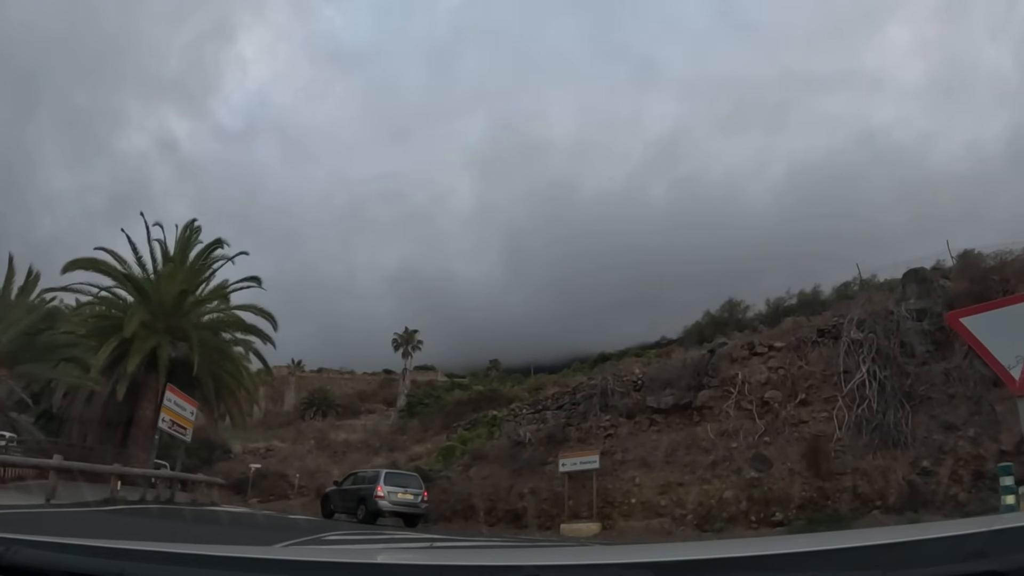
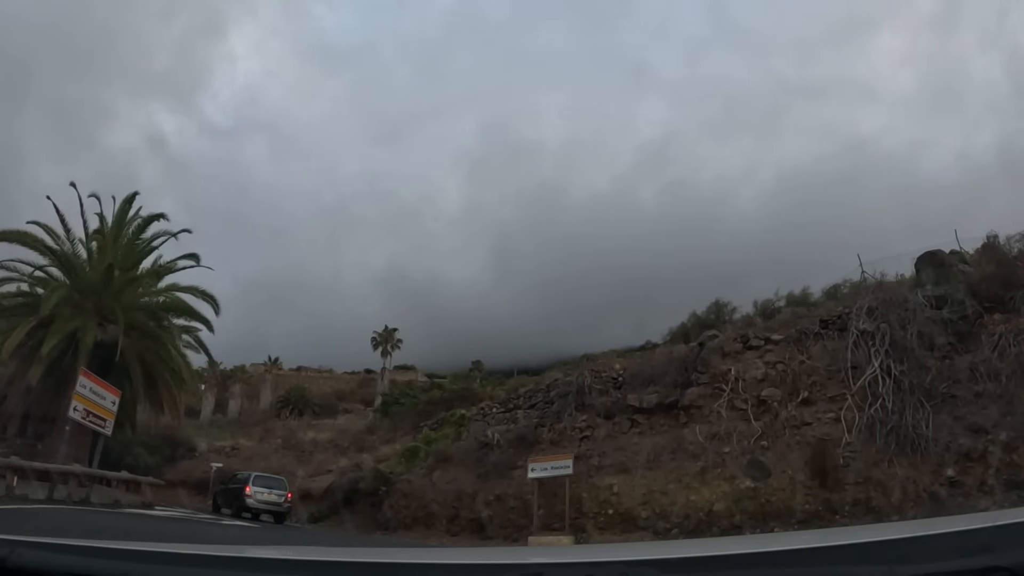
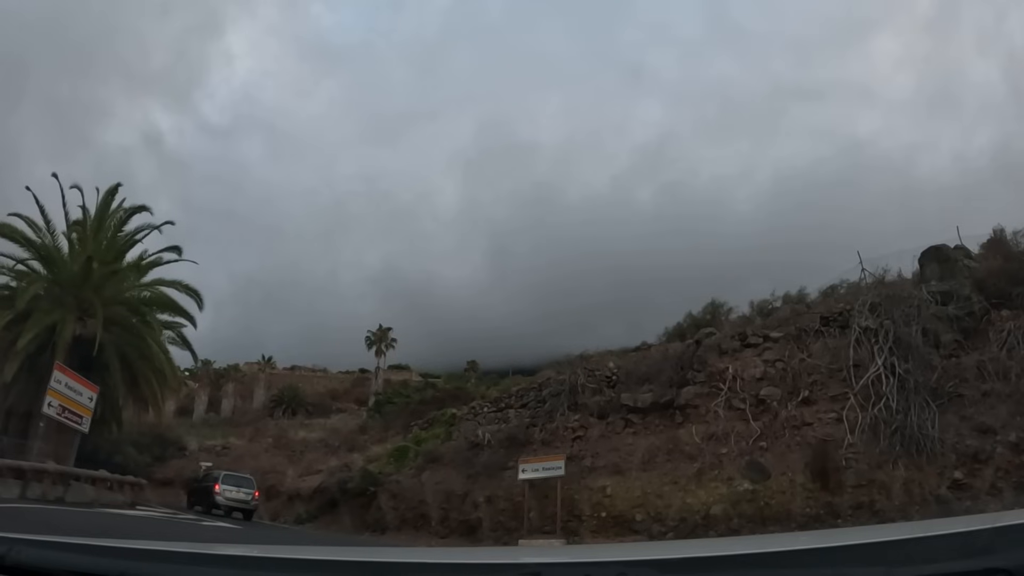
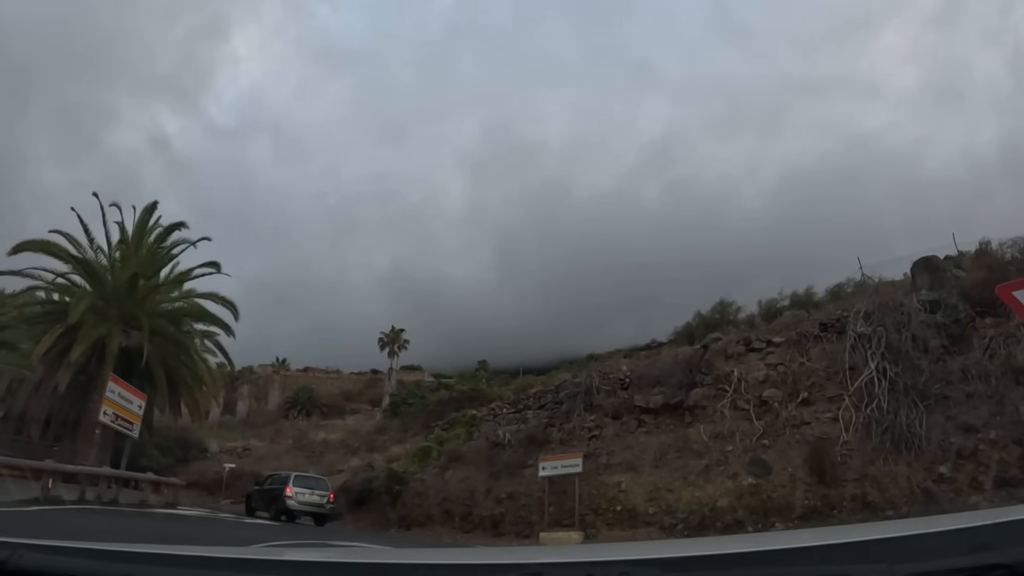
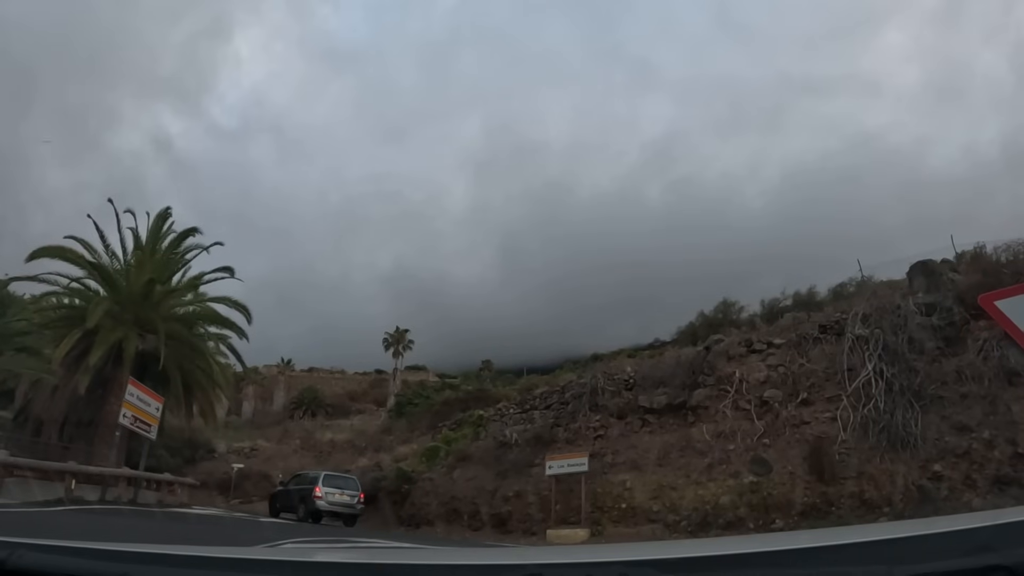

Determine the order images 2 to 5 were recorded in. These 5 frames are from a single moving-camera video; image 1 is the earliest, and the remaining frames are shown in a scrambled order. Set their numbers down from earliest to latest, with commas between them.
5, 4, 2, 3
